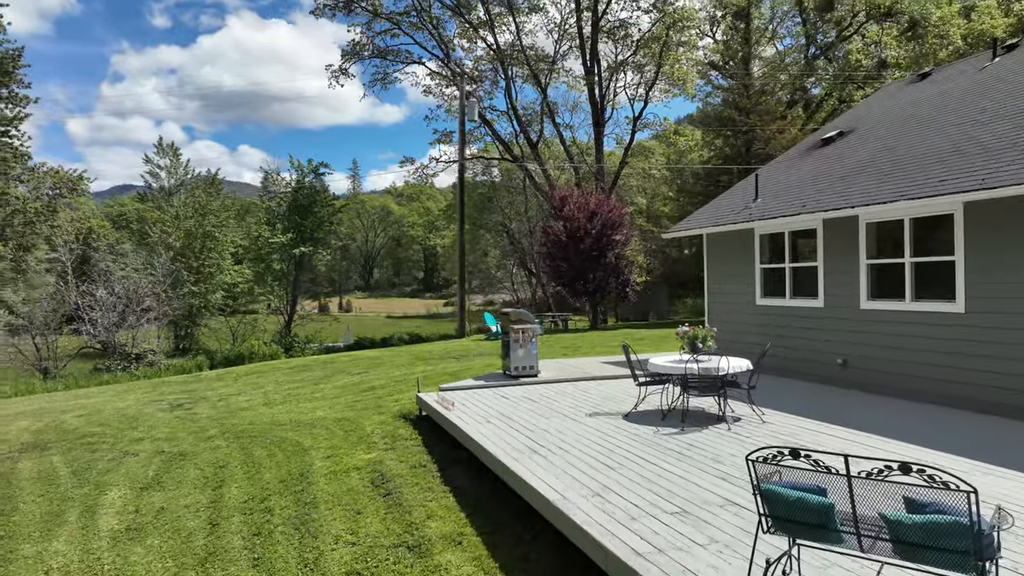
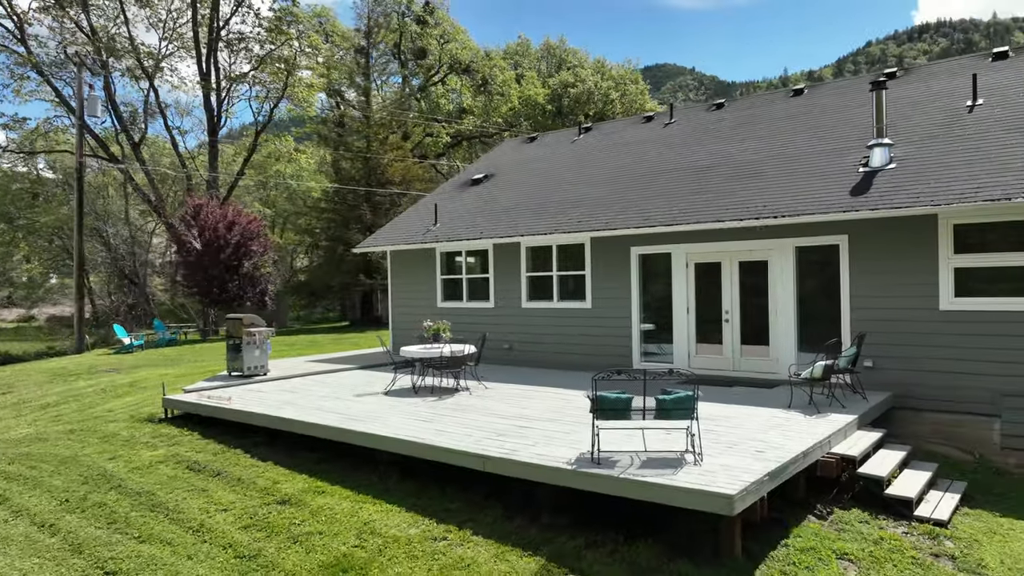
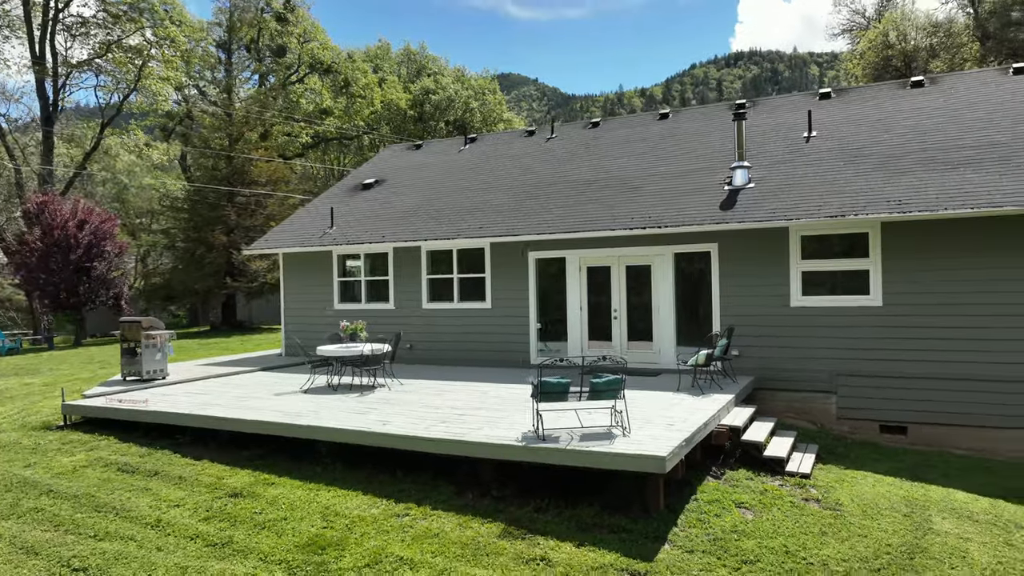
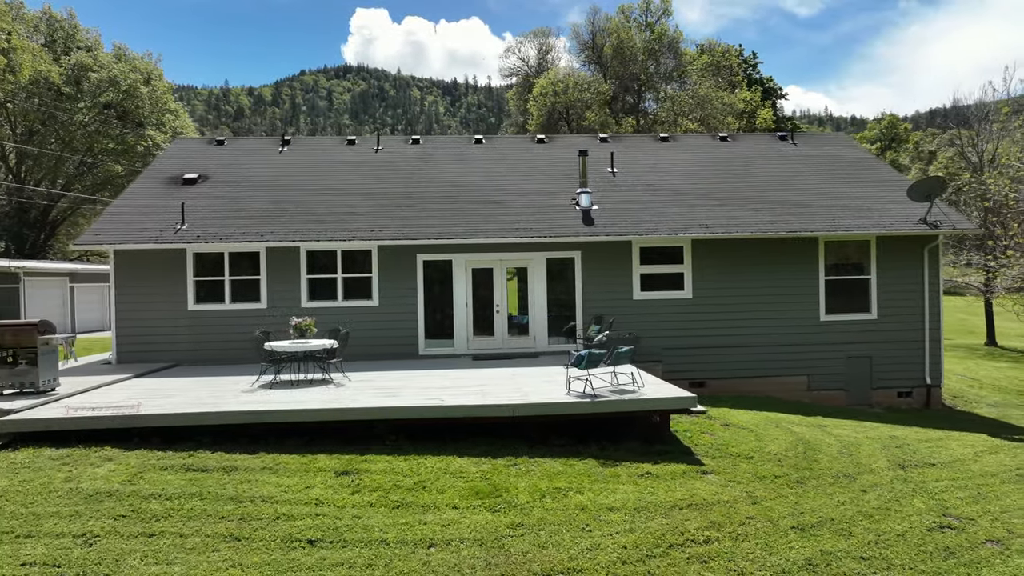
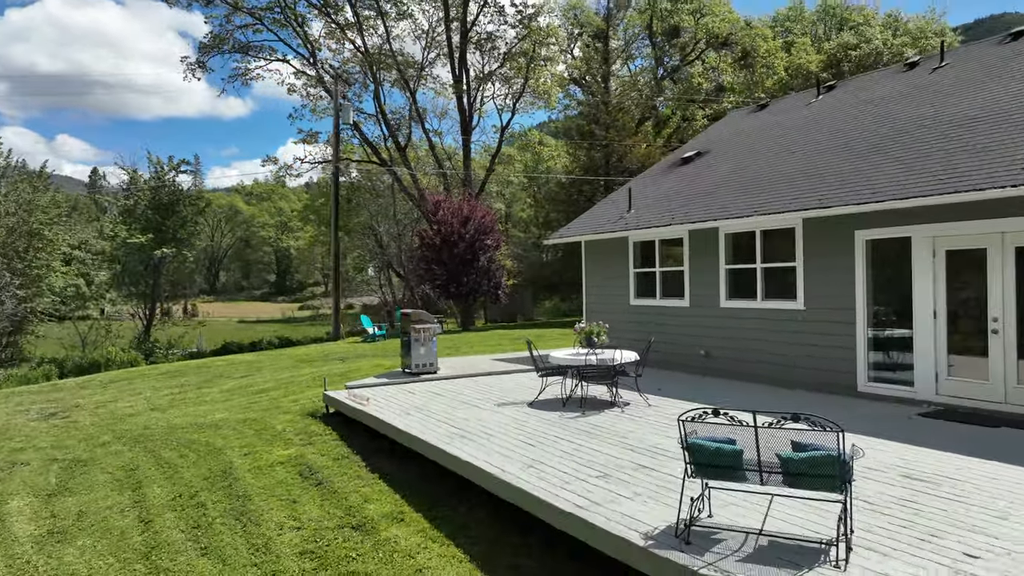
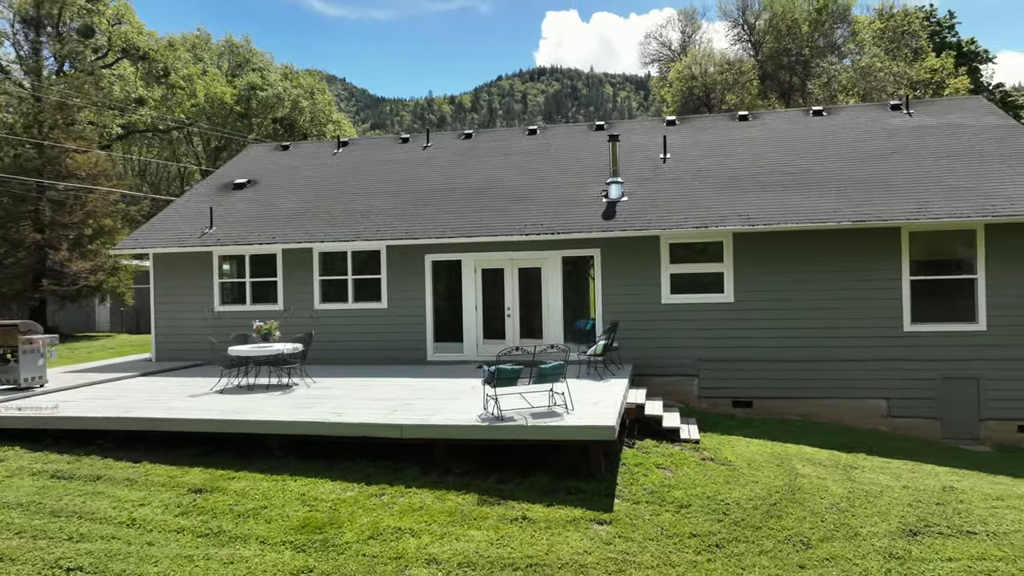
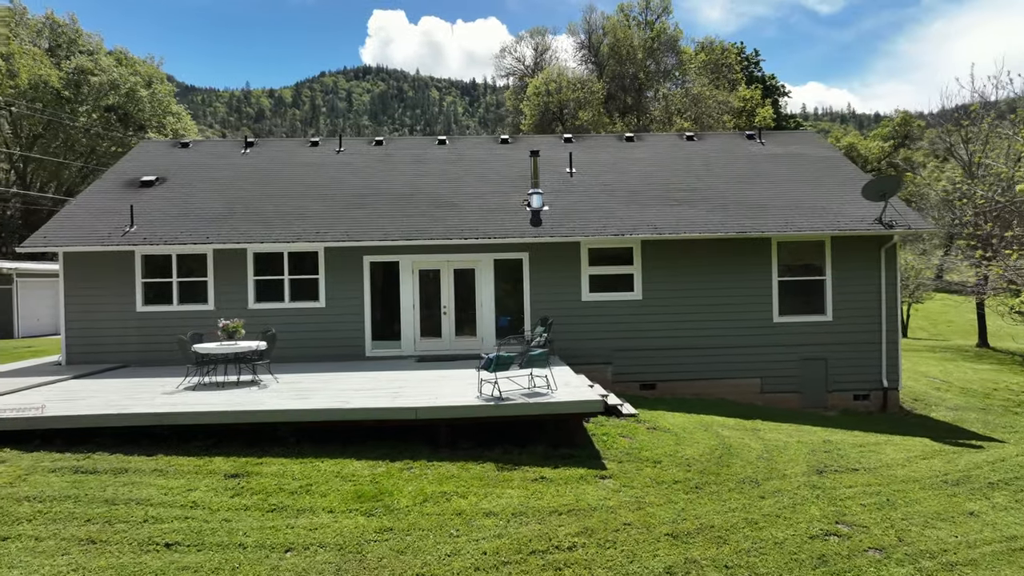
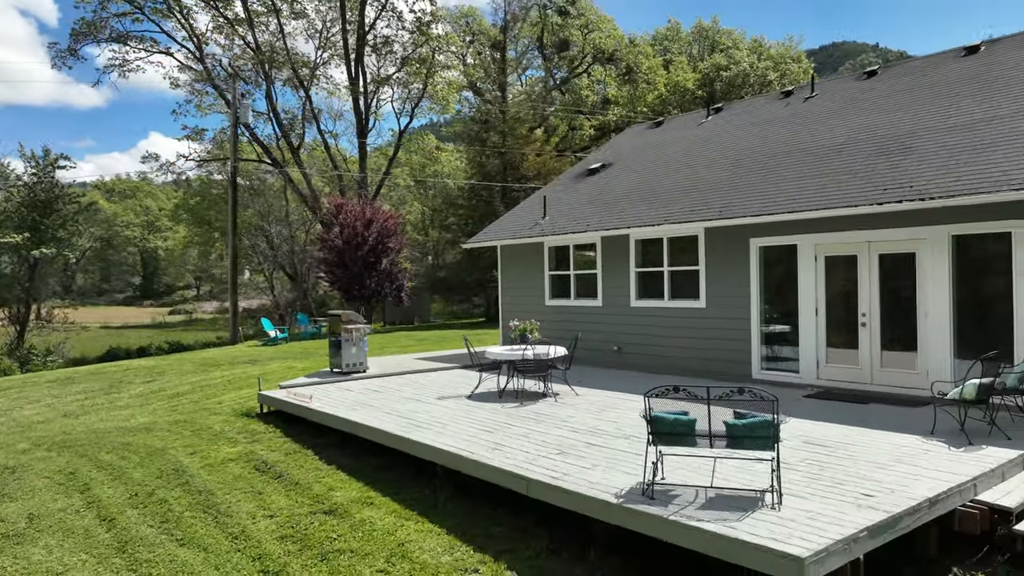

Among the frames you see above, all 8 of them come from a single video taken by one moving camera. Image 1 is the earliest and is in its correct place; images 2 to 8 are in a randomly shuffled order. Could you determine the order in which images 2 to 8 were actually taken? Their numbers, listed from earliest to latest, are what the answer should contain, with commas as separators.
5, 8, 2, 3, 6, 7, 4
